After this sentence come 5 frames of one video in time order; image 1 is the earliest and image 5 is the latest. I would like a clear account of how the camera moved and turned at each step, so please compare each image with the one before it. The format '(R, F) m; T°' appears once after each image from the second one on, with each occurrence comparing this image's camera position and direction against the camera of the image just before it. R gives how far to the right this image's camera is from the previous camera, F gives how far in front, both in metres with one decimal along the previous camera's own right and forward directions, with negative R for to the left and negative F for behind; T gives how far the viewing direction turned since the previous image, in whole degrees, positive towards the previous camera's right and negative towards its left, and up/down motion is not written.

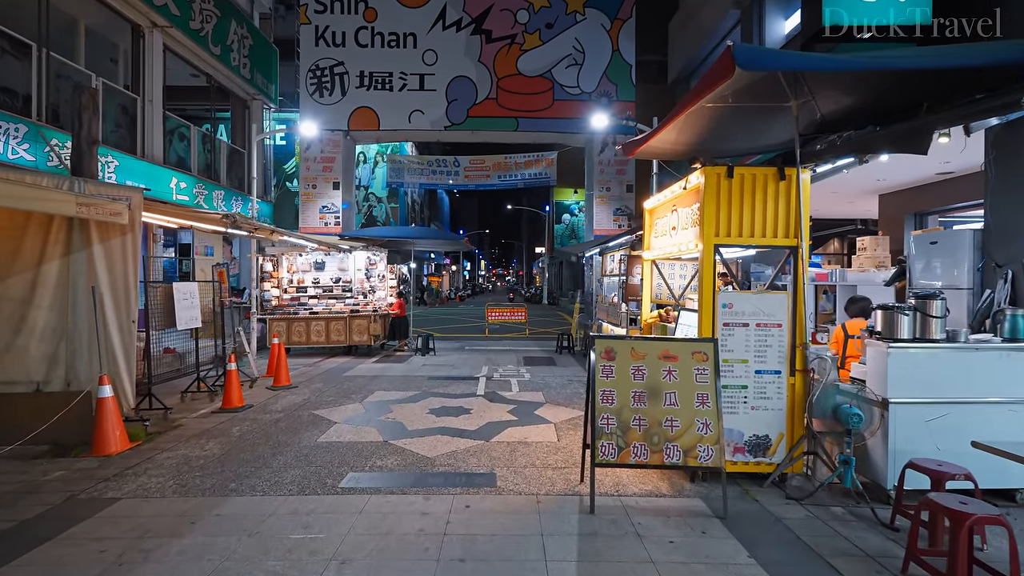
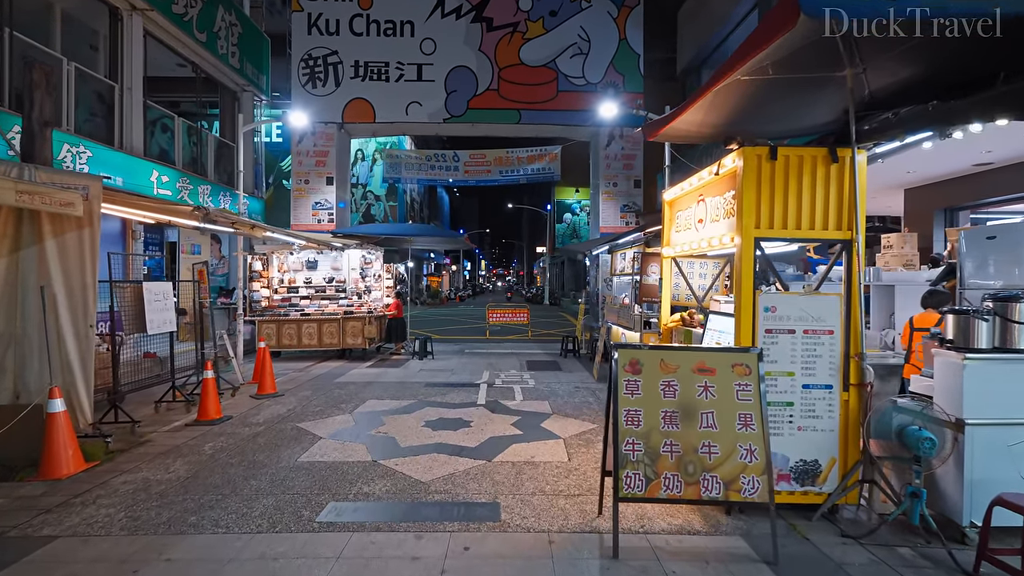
(0.0, +0.7) m; 0°
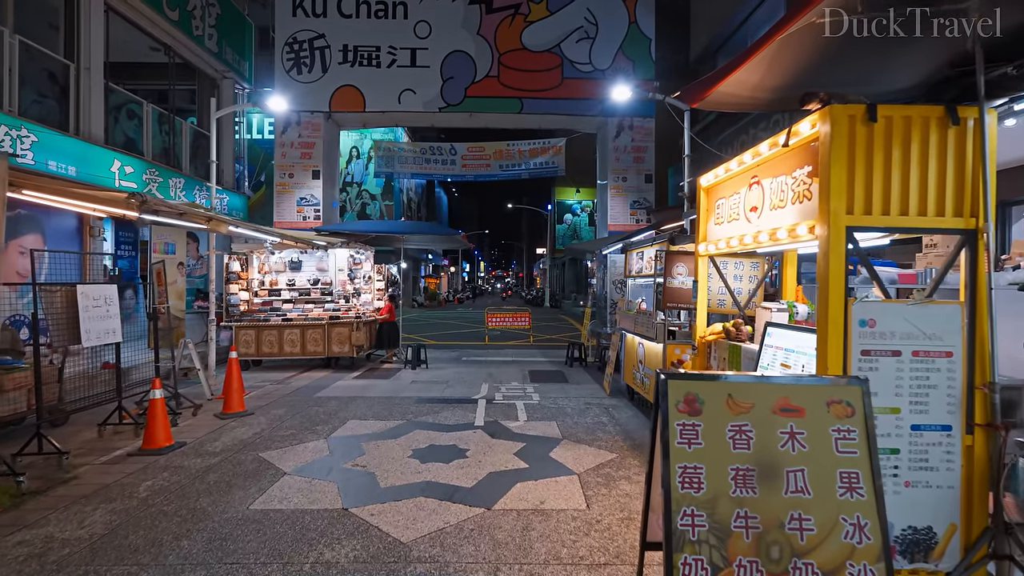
(0.0, +1.1) m; 0°
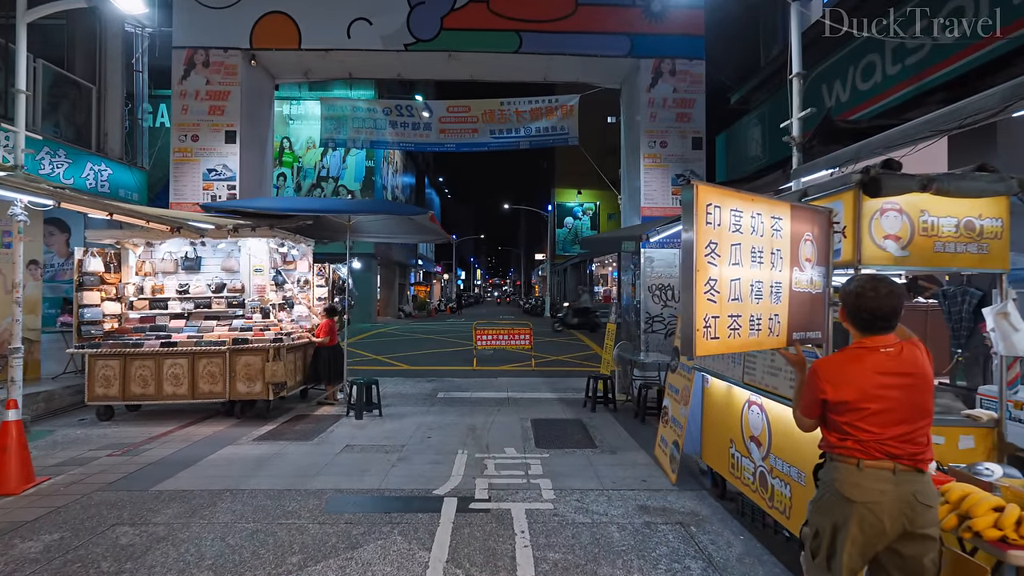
(0.0, +3.8) m; 0°
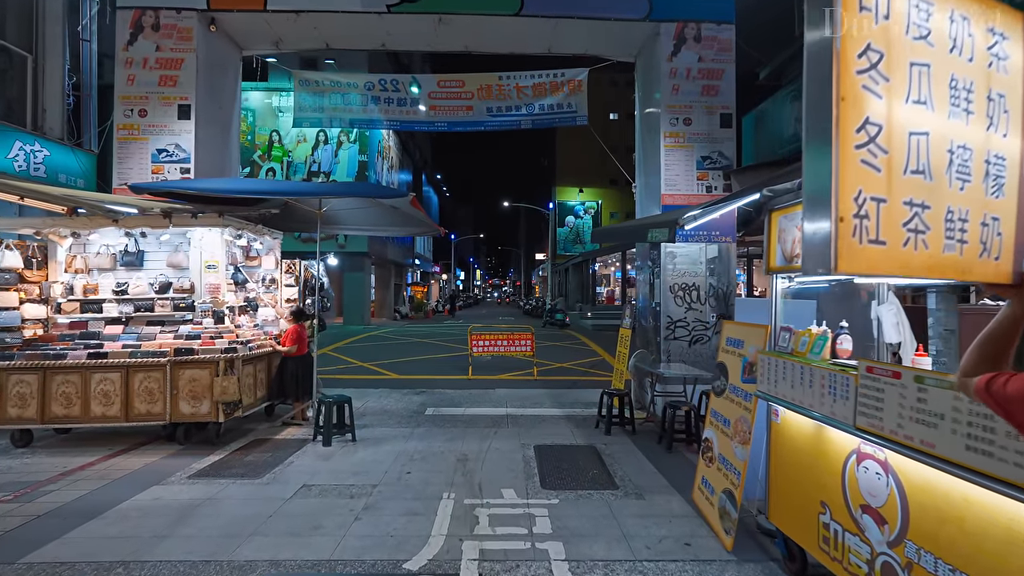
(0.0, +1.3) m; 0°
